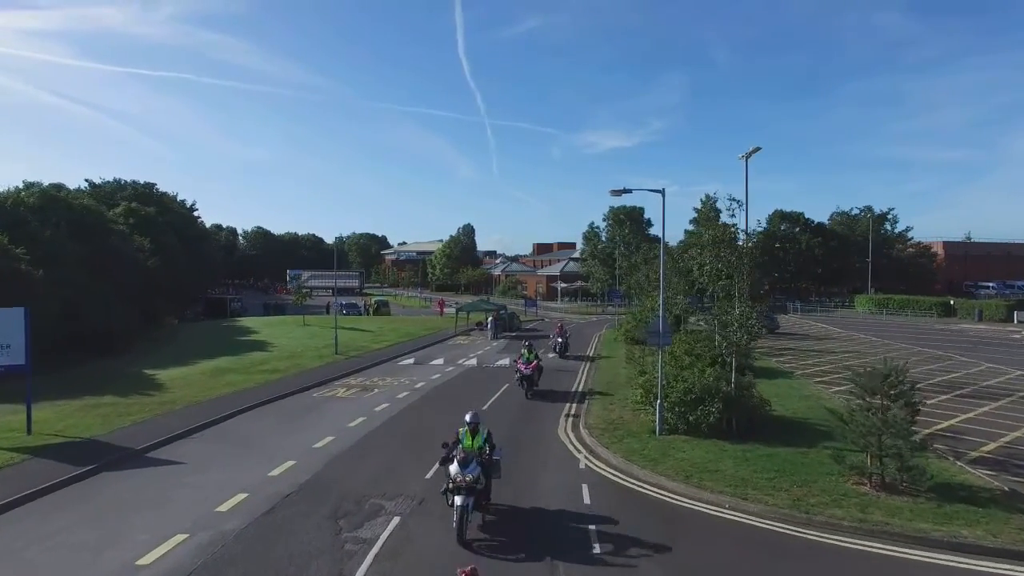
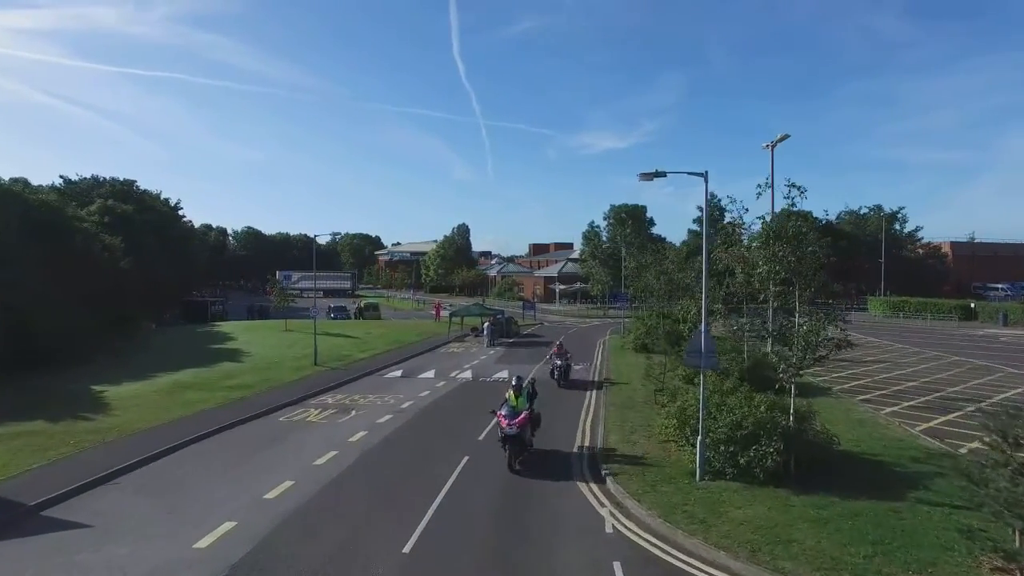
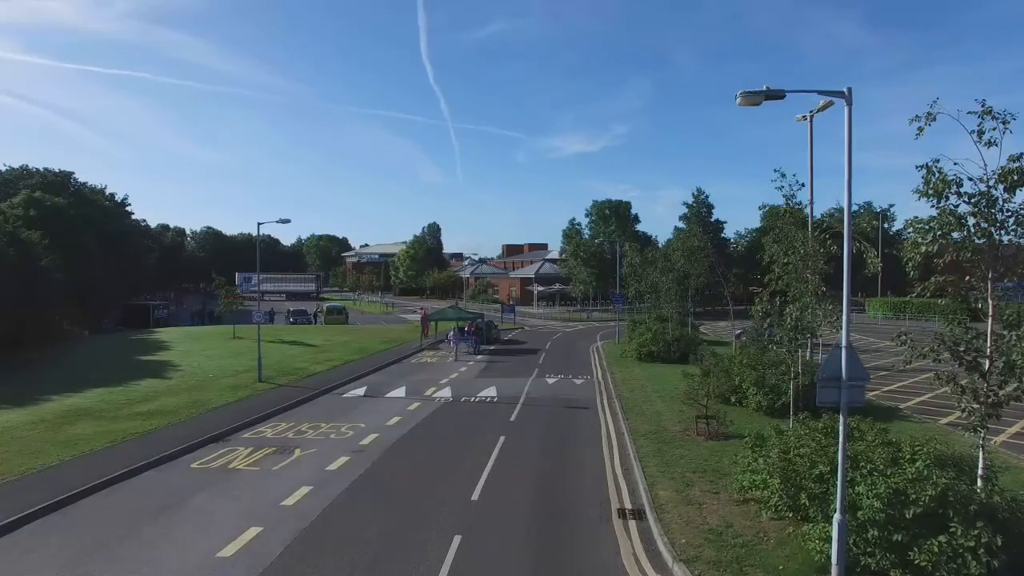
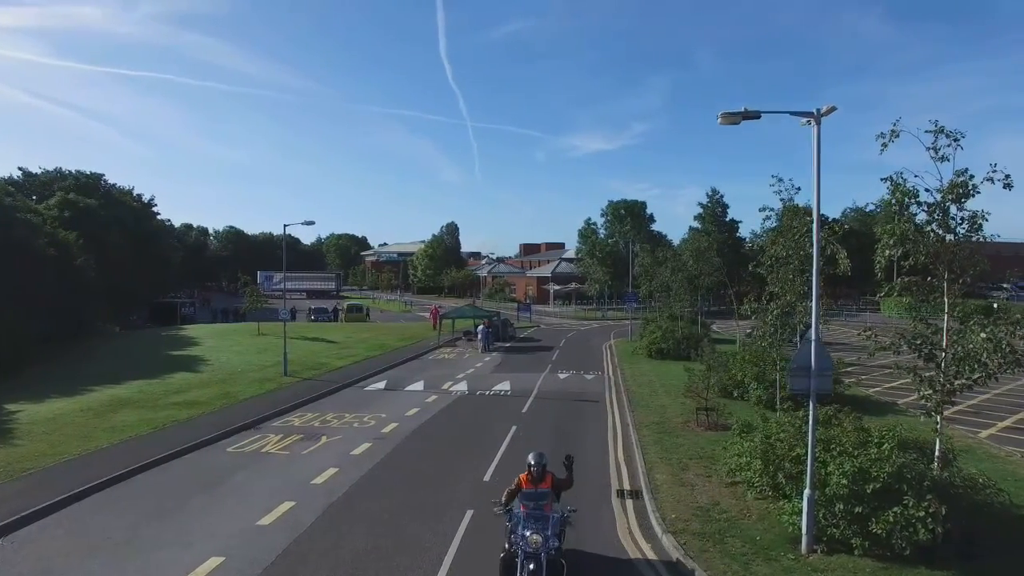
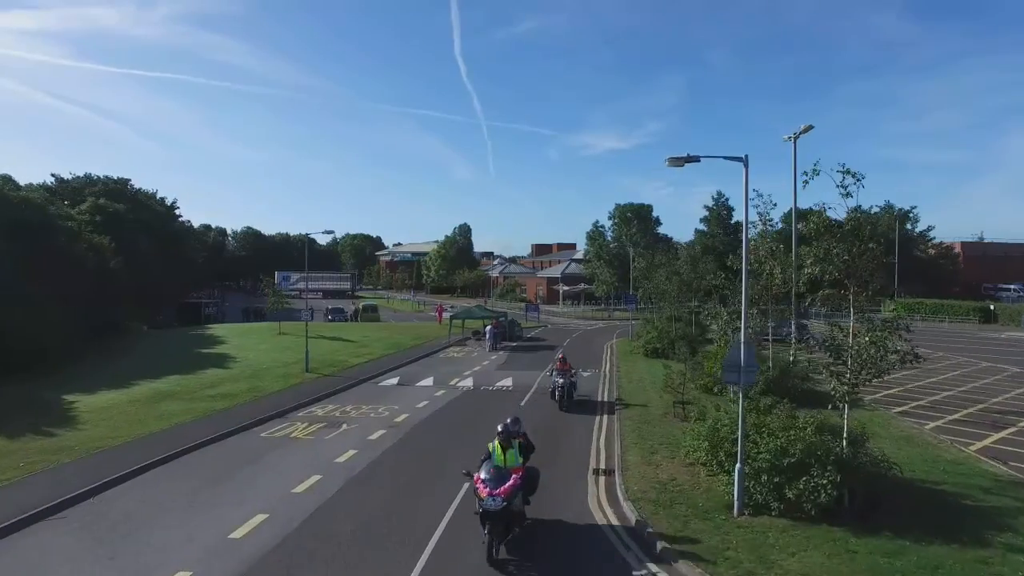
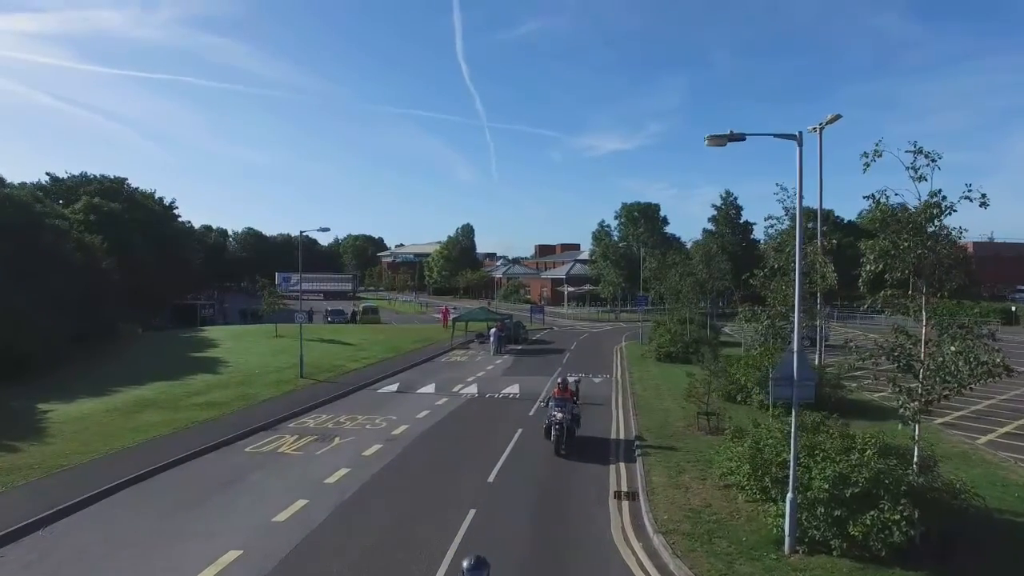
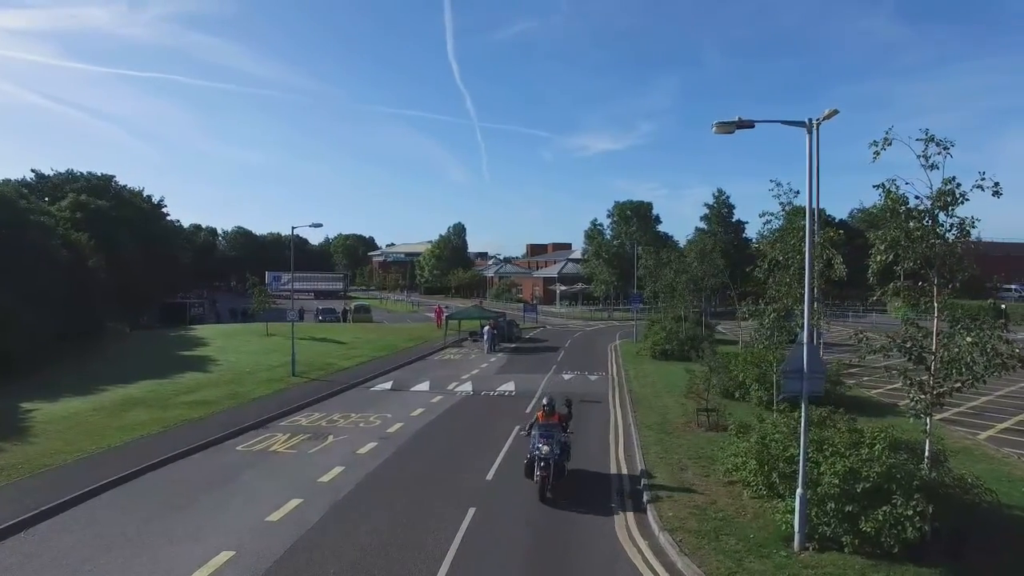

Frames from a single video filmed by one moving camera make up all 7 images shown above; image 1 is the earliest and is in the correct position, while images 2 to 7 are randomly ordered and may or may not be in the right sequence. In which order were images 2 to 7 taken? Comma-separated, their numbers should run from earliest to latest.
2, 5, 6, 7, 4, 3
